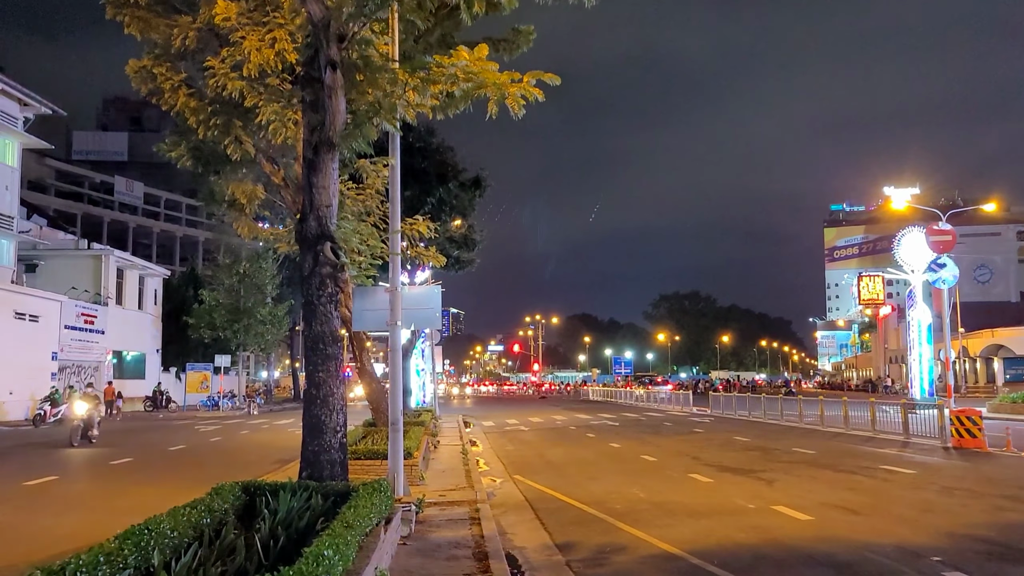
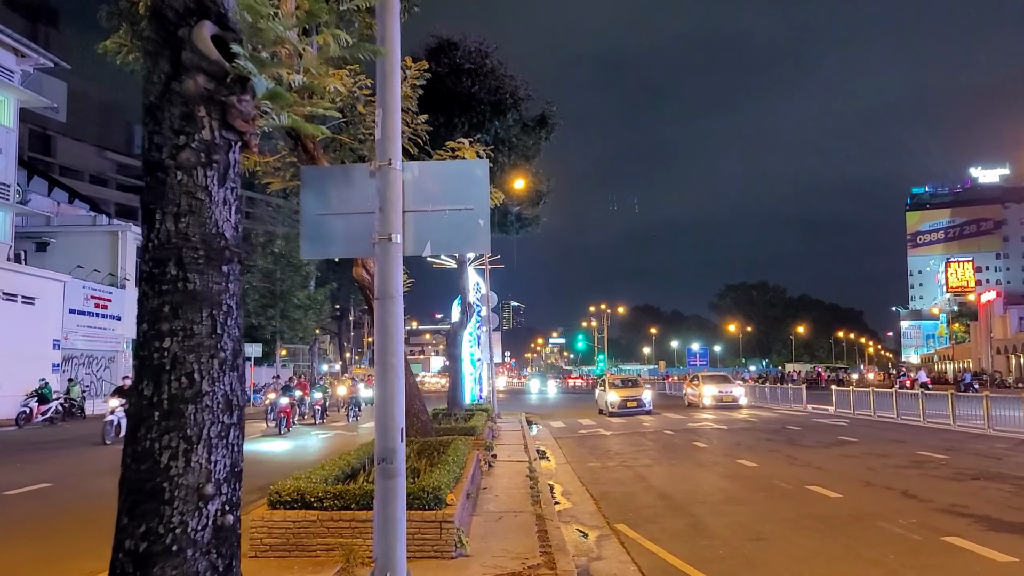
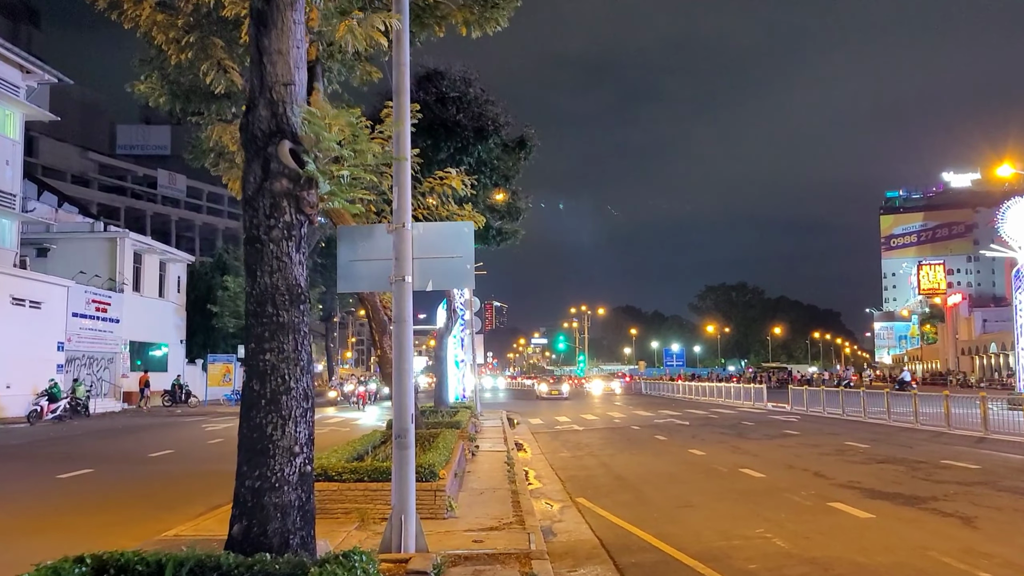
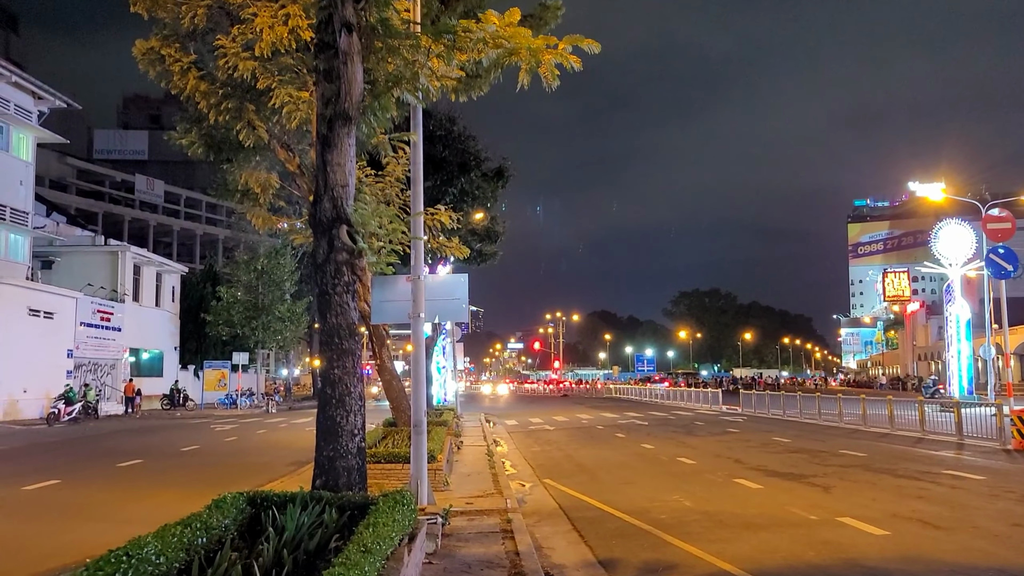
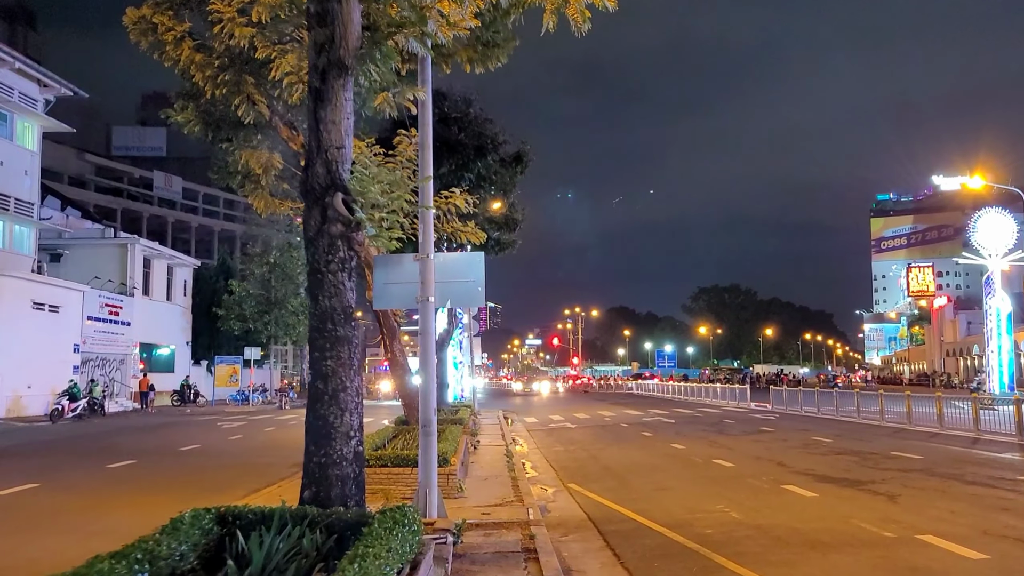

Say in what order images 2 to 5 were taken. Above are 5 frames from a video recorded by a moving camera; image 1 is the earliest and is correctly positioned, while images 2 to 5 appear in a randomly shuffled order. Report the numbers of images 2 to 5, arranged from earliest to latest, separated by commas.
4, 5, 3, 2
